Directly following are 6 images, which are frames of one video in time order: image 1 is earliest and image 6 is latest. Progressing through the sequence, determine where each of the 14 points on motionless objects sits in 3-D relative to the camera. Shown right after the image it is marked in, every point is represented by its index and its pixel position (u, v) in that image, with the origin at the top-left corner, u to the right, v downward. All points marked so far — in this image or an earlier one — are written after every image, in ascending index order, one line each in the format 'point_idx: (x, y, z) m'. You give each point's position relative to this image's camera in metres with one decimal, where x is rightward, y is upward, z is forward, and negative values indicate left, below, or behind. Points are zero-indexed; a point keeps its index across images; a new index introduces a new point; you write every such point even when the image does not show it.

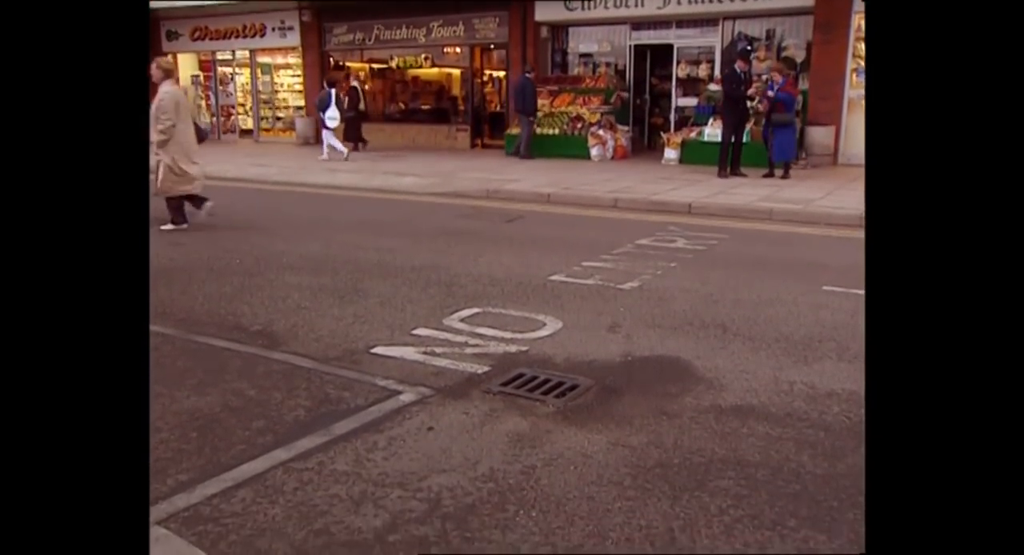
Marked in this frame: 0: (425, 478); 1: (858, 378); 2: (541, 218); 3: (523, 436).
0: (-0.4, -0.9, +3.8) m
1: (+2.1, -0.6, +5.2) m
2: (+0.4, +0.9, +12.1) m
3: (+0.1, -0.8, +4.4) m
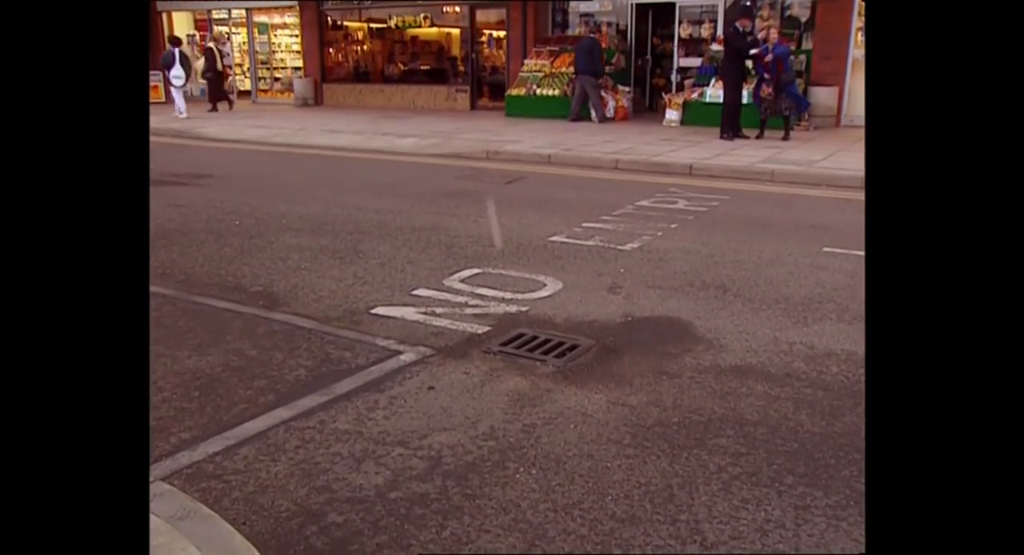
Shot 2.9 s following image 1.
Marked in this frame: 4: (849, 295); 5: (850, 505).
0: (-0.4, -0.7, +3.9) m
1: (+2.1, -0.4, +5.2) m
2: (+0.4, +1.4, +12.0) m
3: (+0.1, -0.6, +4.4) m
4: (+2.5, -0.1, +6.2) m
5: (+1.3, -0.9, +3.3) m
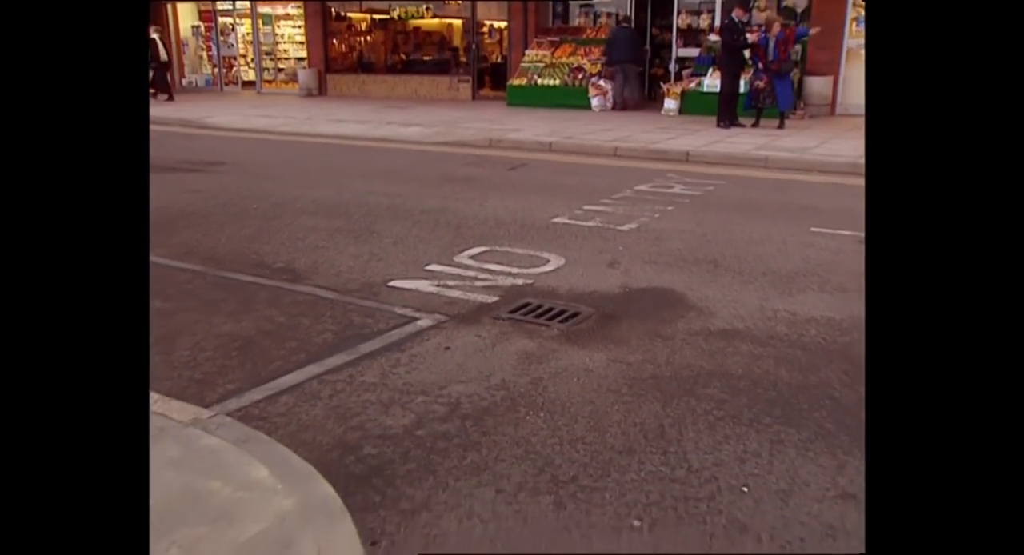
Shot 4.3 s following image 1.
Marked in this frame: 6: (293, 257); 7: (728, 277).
0: (-0.3, -0.6, +4.3) m
1: (+2.2, -0.2, +5.7) m
2: (+0.5, +1.7, +12.5) m
3: (+0.1, -0.4, +4.9) m
4: (+2.5, +0.1, +6.7) m
5: (+1.4, -0.7, +3.8) m
6: (-1.9, +0.2, +7.3) m
7: (+1.7, 0.0, +6.5) m
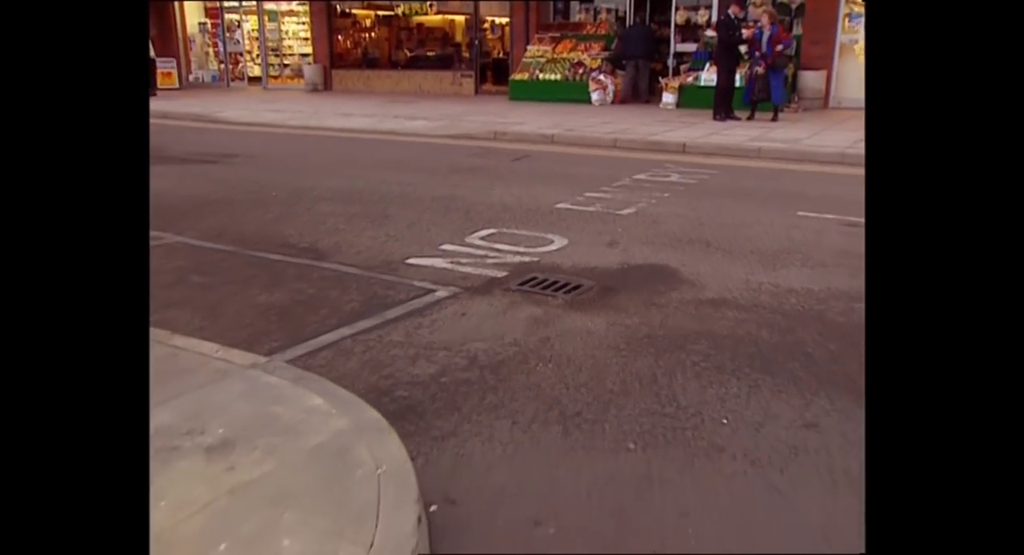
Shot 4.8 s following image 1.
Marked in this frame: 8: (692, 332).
0: (-0.3, -0.4, +4.9) m
1: (+2.3, 0.0, +6.3) m
2: (+0.5, +1.9, +13.0) m
3: (+0.2, -0.3, +5.4) m
4: (+2.6, +0.3, +7.2) m
5: (+1.4, -0.5, +4.3) m
6: (-1.8, +0.4, +7.8) m
7: (+1.7, +0.2, +7.1) m
8: (+1.1, -0.3, +5.2) m
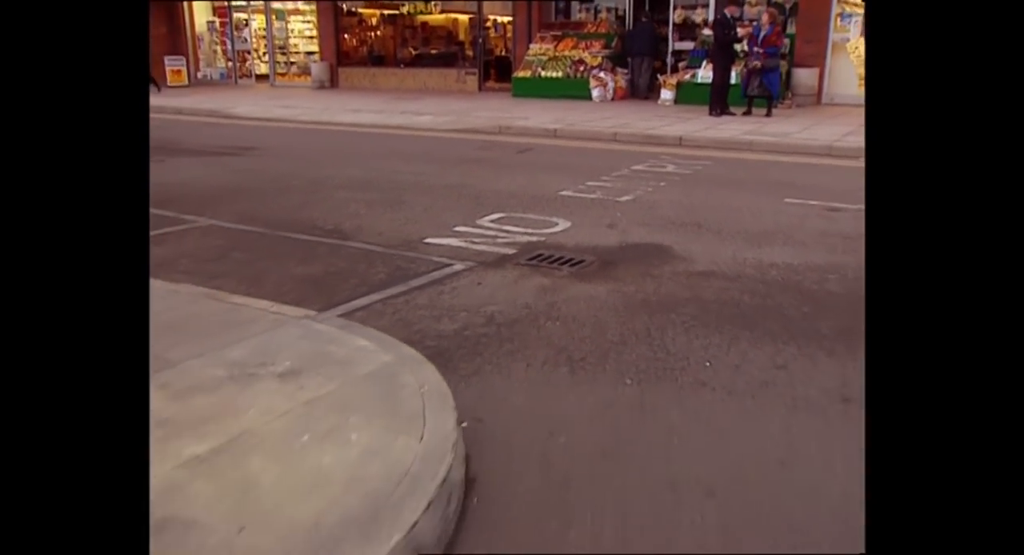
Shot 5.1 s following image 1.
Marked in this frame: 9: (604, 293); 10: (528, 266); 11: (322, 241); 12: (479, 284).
0: (-0.2, -0.2, +5.6) m
1: (+2.3, +0.2, +7.0) m
2: (+0.6, +2.1, +13.7) m
3: (+0.3, -0.1, +6.1) m
4: (+2.7, +0.5, +7.9) m
5: (+1.5, -0.3, +5.0) m
6: (-1.7, +0.6, +8.5) m
7: (+1.8, +0.4, +7.7) m
8: (+1.2, -0.1, +5.8) m
9: (+0.6, -0.1, +5.9) m
10: (+0.1, +0.1, +6.7) m
11: (-1.7, +0.3, +7.6) m
12: (-0.2, -0.1, +6.1) m
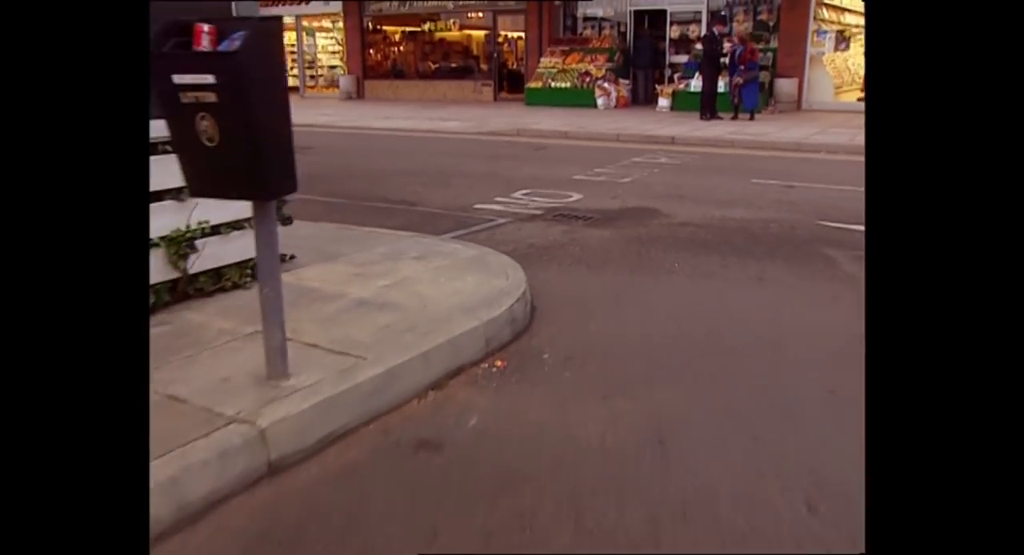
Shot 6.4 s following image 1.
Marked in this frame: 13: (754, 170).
0: (+0.1, +0.4, +8.0) m
1: (+2.7, +0.7, +9.4) m
2: (+0.9, +2.5, +16.2) m
3: (+0.6, +0.5, +8.6) m
4: (+3.0, +1.0, +10.4) m
5: (+1.8, +0.2, +7.5) m
6: (-1.4, +1.1, +11.0) m
7: (+2.1, +0.9, +10.2) m
8: (+1.5, +0.4, +8.3) m
9: (+1.0, +0.4, +8.4) m
10: (+0.4, +0.6, +9.1) m
11: (-1.4, +0.8, +10.1) m
12: (+0.1, +0.5, +8.6) m
13: (+3.7, +1.7, +13.1) m
